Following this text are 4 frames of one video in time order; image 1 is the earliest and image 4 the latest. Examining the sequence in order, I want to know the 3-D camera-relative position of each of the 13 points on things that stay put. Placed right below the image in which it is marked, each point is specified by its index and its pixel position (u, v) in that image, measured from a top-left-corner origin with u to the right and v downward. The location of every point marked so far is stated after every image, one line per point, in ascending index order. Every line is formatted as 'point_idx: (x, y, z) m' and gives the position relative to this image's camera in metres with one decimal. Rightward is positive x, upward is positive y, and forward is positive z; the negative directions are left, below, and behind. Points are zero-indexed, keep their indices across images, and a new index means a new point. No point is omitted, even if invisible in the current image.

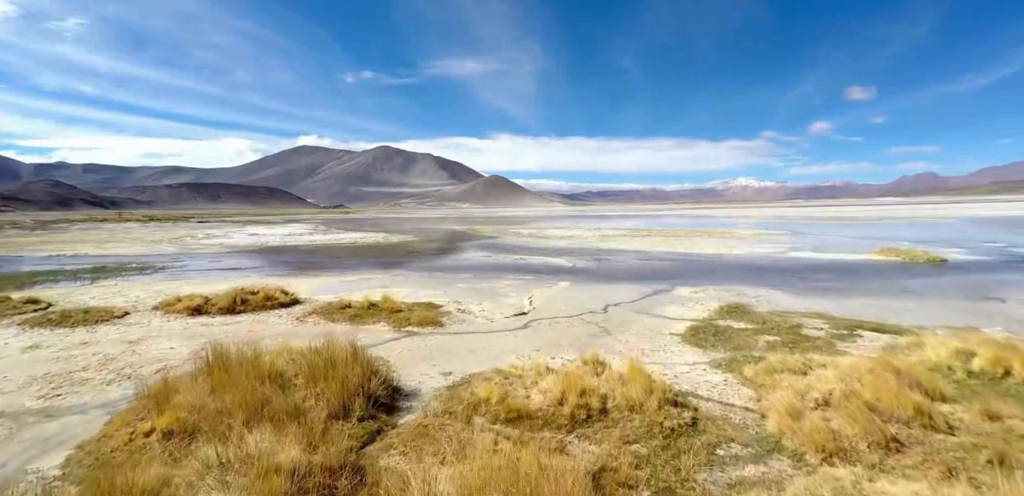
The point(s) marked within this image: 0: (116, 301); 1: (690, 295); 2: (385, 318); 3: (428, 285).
0: (-15.8, -2.1, +16.9) m
1: (+6.3, -1.7, +14.9) m
2: (-3.9, -2.1, +12.9) m
3: (-3.7, -1.6, +18.6) m
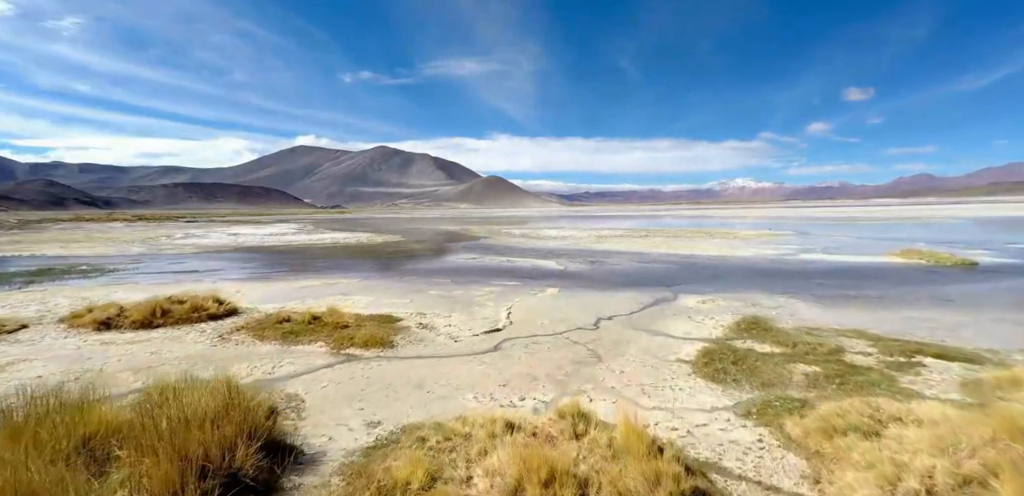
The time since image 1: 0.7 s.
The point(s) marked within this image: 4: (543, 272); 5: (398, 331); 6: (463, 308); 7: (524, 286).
0: (-16.5, -2.1, +14.4) m
1: (+5.5, -1.7, +12.5) m
2: (-4.6, -2.2, +10.5) m
3: (-4.5, -1.7, +16.2) m
4: (+1.4, -1.1, +19.8) m
5: (-2.9, -2.1, +10.9) m
6: (-1.6, -1.9, +13.3) m
7: (+0.5, -1.5, +16.2) m
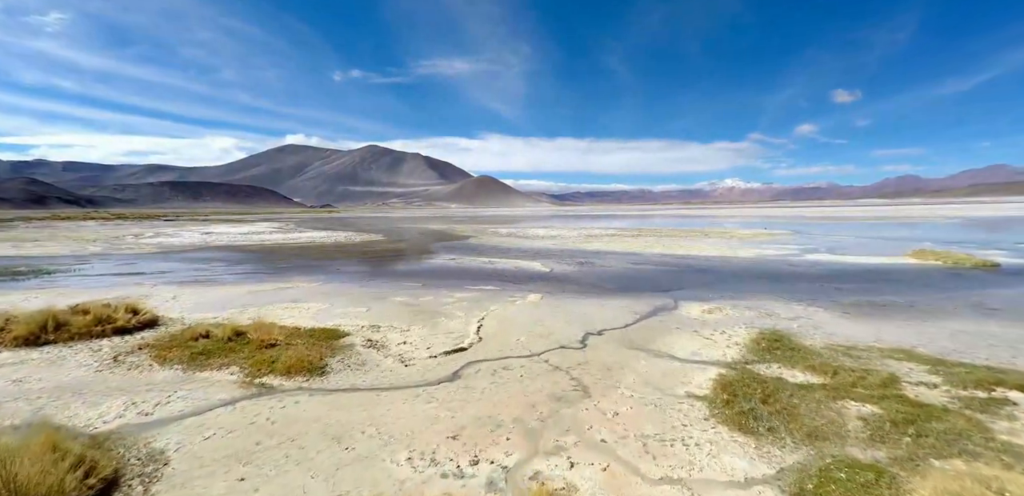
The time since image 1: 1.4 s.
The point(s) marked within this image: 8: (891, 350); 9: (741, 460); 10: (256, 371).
0: (-17.3, -2.1, +12.1) m
1: (+4.8, -1.7, +10.6) m
2: (-5.3, -2.2, +8.4) m
3: (-5.3, -1.6, +14.1) m
4: (+0.6, -1.1, +17.7) m
5: (-3.6, -2.1, +8.8) m
6: (-2.3, -1.9, +11.2) m
7: (-0.3, -1.4, +14.1) m
8: (+7.3, -1.9, +8.2) m
9: (+2.6, -2.3, +4.8) m
10: (-4.7, -2.2, +7.8) m
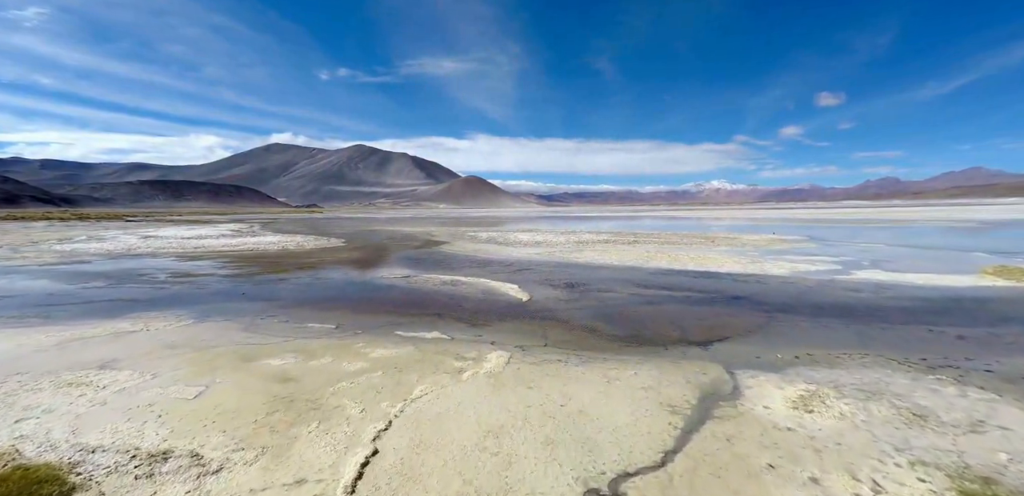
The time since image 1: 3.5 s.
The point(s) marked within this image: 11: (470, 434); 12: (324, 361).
0: (-18.2, -2.7, +6.4) m
1: (+3.8, -2.3, +5.5) m
2: (-6.2, -2.8, +3.1) m
3: (-6.3, -2.3, +8.8) m
4: (-0.5, -1.7, +12.6) m
5: (-4.5, -2.7, +3.5) m
6: (-3.2, -2.5, +5.9) m
7: (-1.3, -2.1, +8.9) m
8: (+6.4, -2.5, +3.2) m
9: (+1.8, -2.9, -0.3) m
10: (-5.5, -2.8, +2.5) m
11: (-0.5, -2.4, +5.6) m
12: (-3.6, -2.2, +8.4) m
